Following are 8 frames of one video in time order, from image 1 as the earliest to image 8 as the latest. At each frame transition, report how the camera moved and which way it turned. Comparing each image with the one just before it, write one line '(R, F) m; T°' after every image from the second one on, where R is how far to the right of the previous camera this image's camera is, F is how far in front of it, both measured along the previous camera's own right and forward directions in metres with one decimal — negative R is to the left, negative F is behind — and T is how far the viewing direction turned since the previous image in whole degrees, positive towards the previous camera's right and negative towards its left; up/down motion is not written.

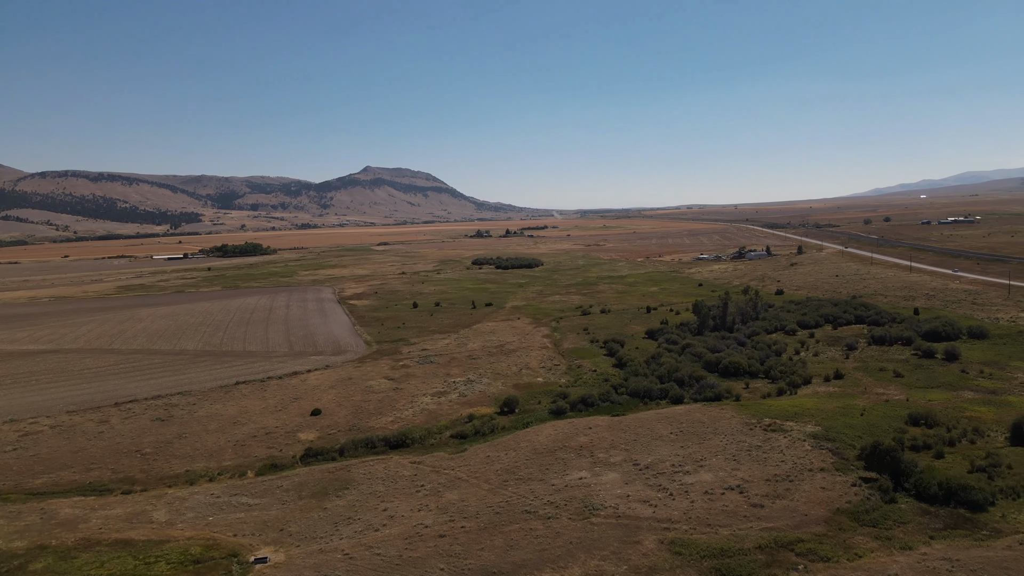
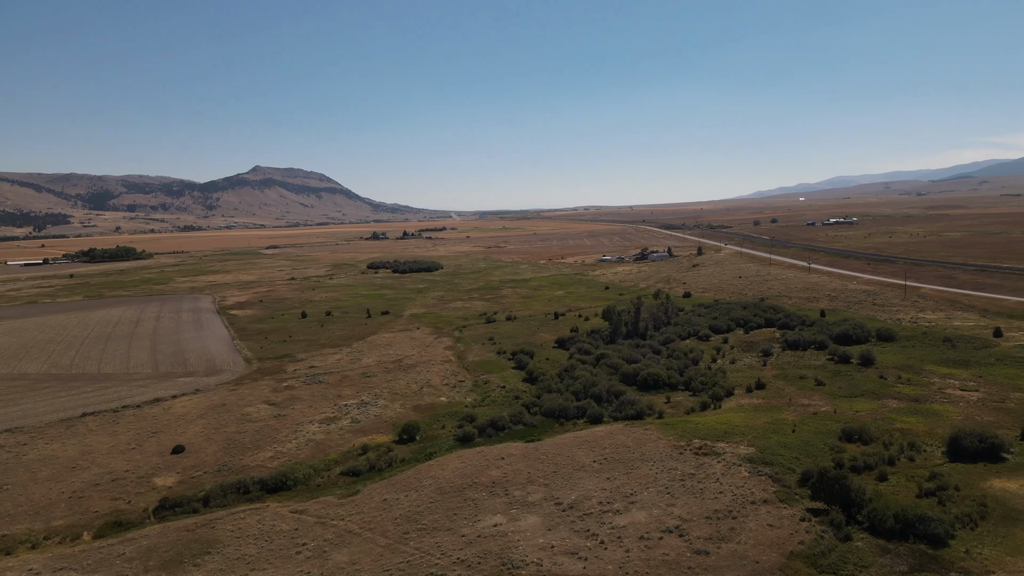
(0.0, +5.4) m; +8°
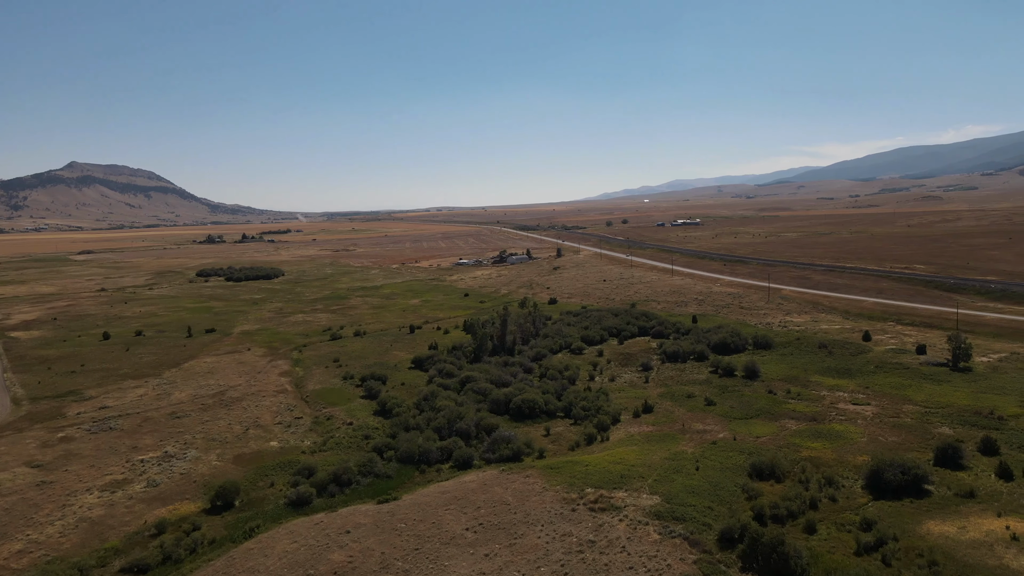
(+0.3, +8.0) m; +11°
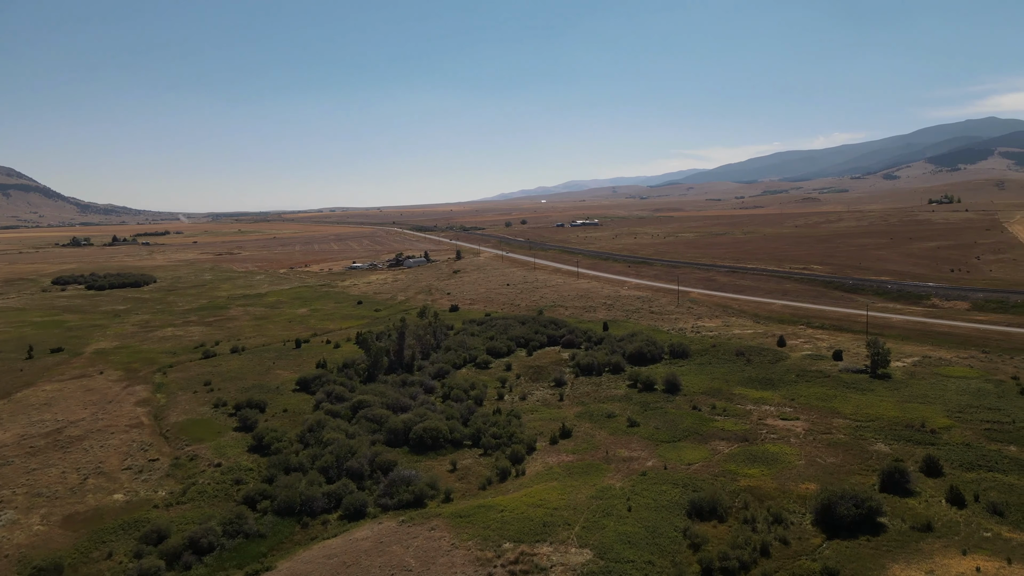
(0.0, +5.3) m; +8°
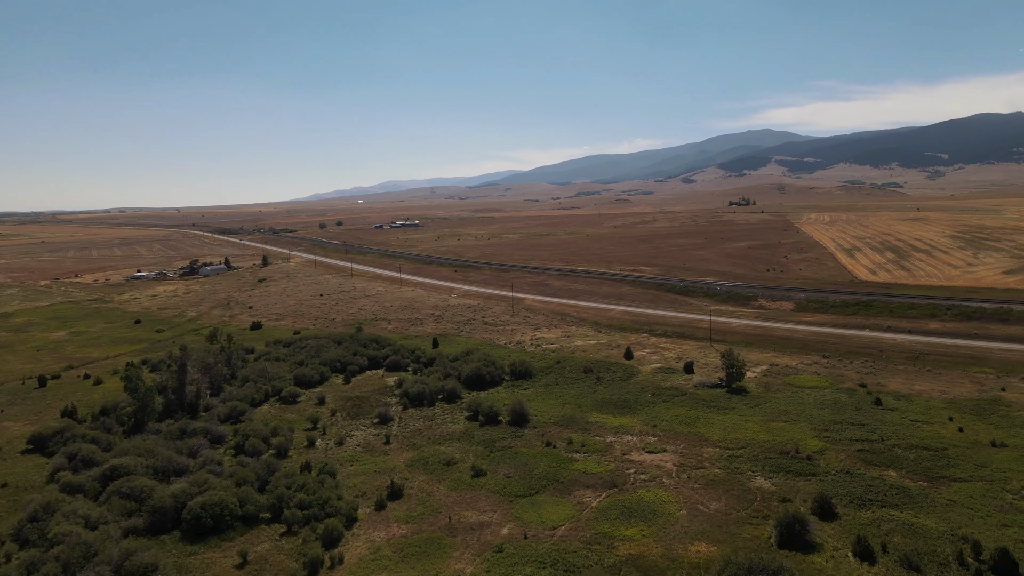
(+0.4, +7.9) m; +14°
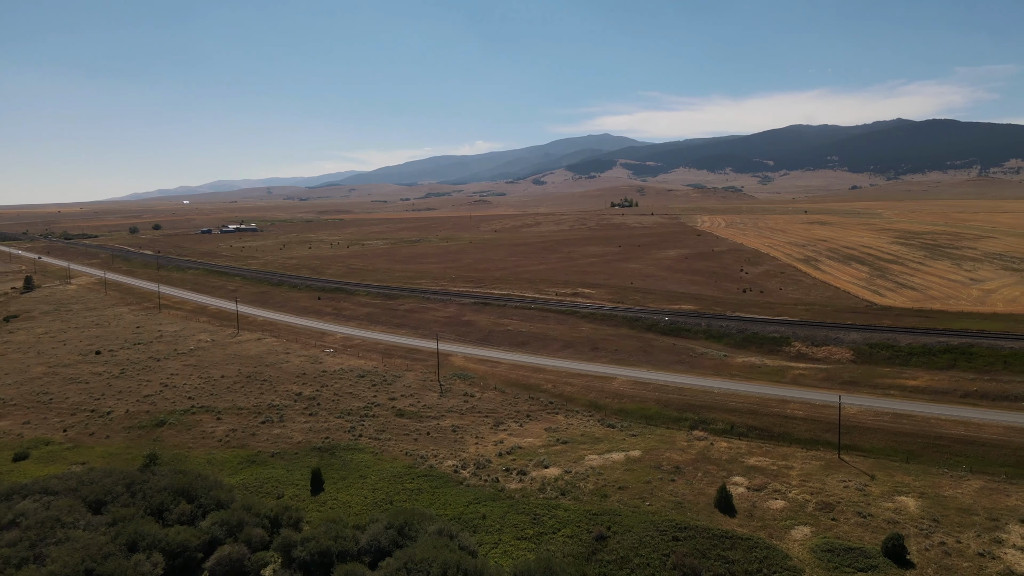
(-4.5, +28.3) m; +12°
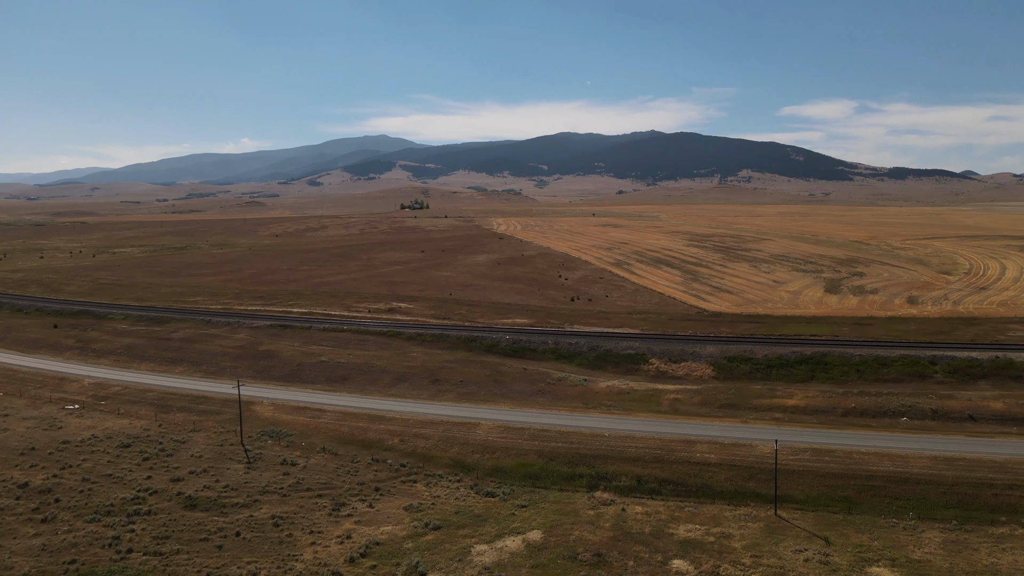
(-2.2, +8.9) m; +17°
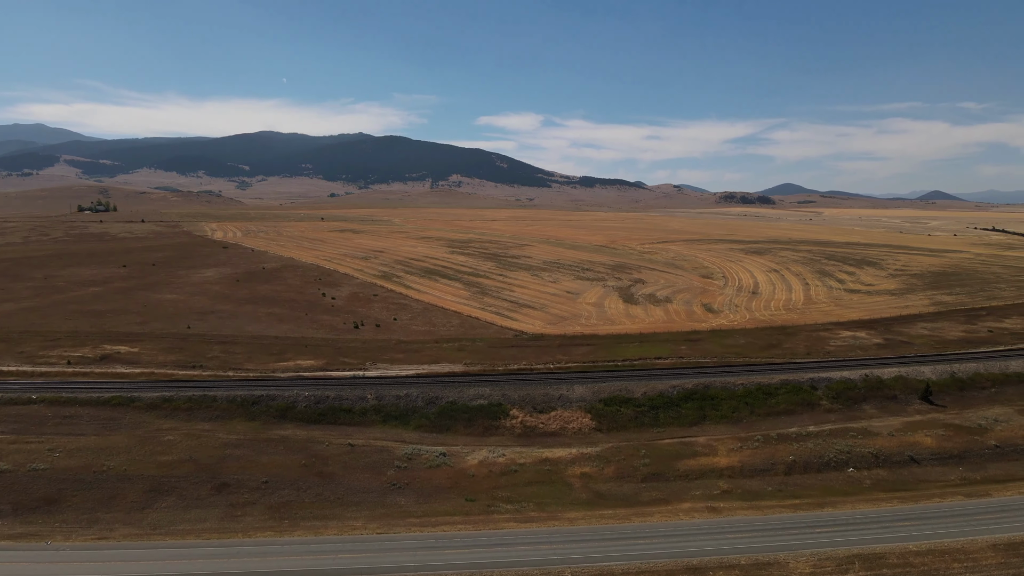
(-4.5, +13.4) m; +23°
